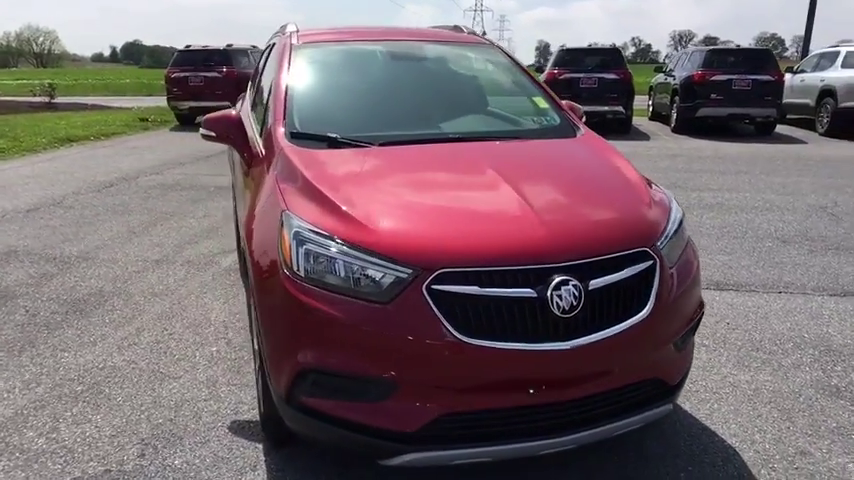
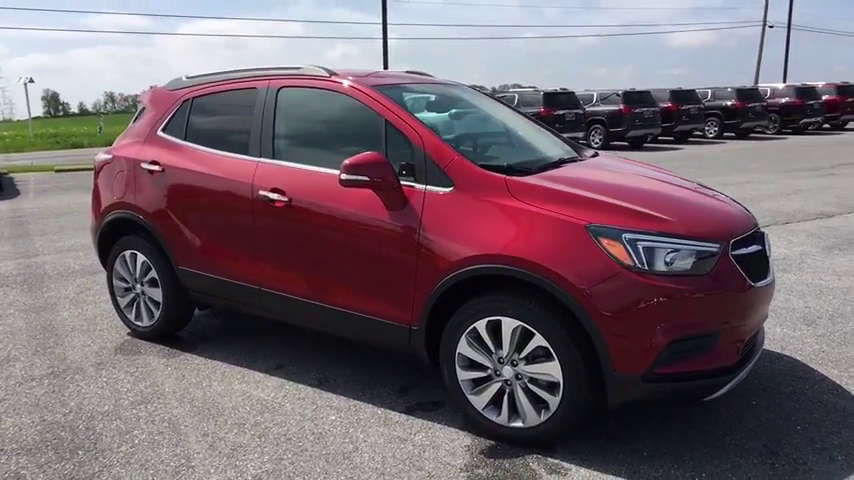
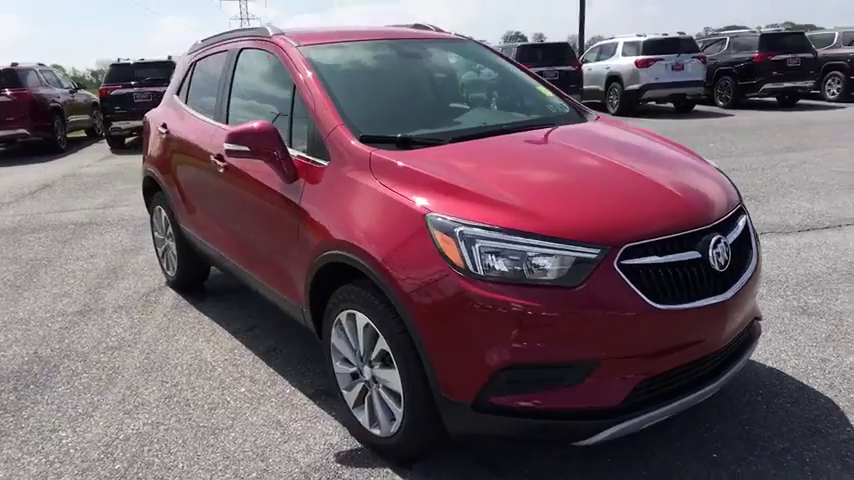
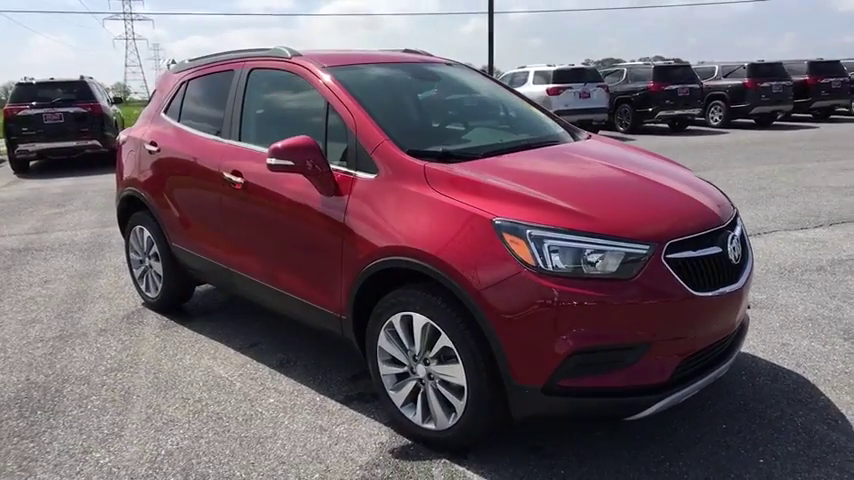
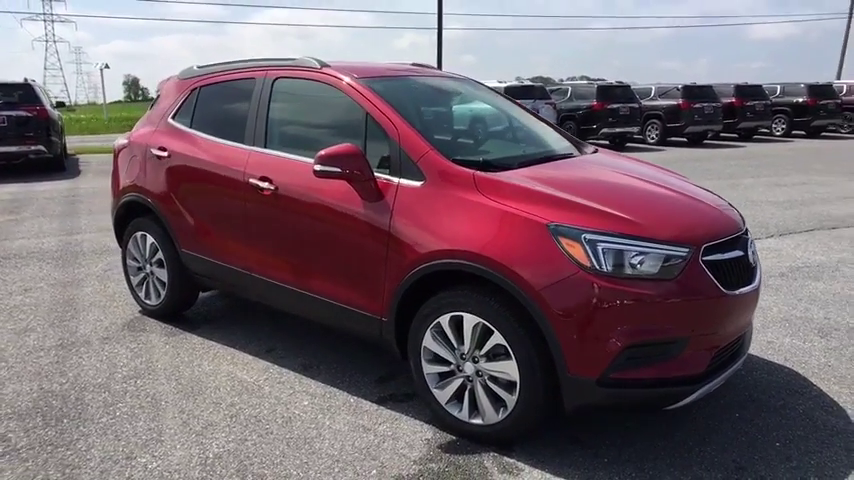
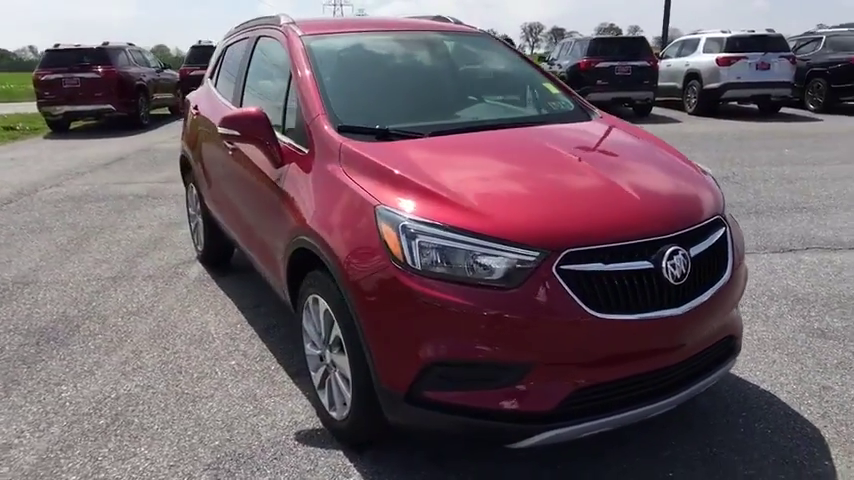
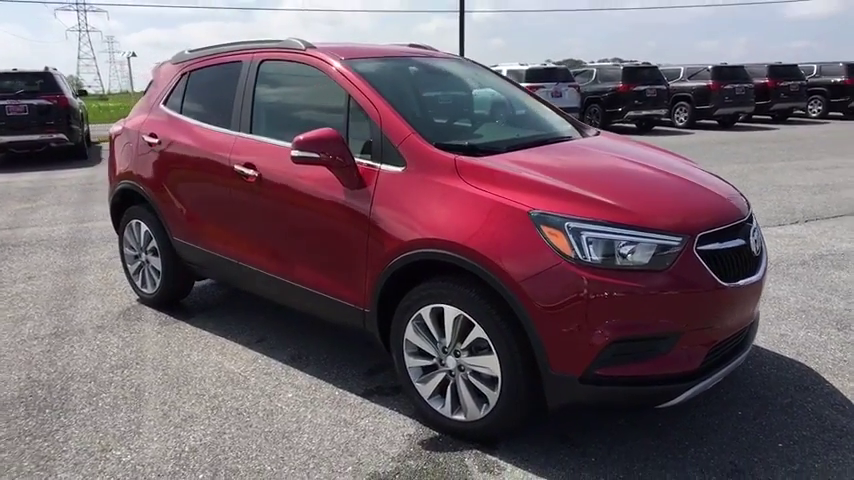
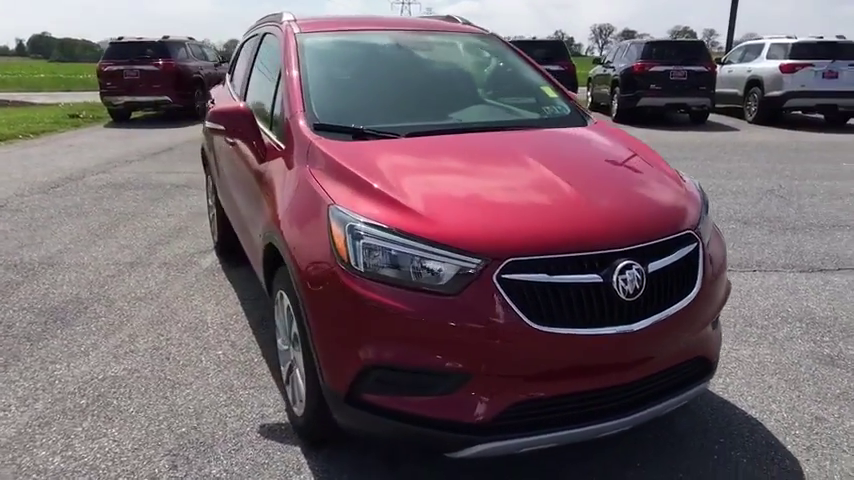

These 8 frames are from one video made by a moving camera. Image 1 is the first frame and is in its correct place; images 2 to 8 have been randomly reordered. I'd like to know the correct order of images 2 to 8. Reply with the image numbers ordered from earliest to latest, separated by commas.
8, 6, 3, 4, 7, 5, 2
